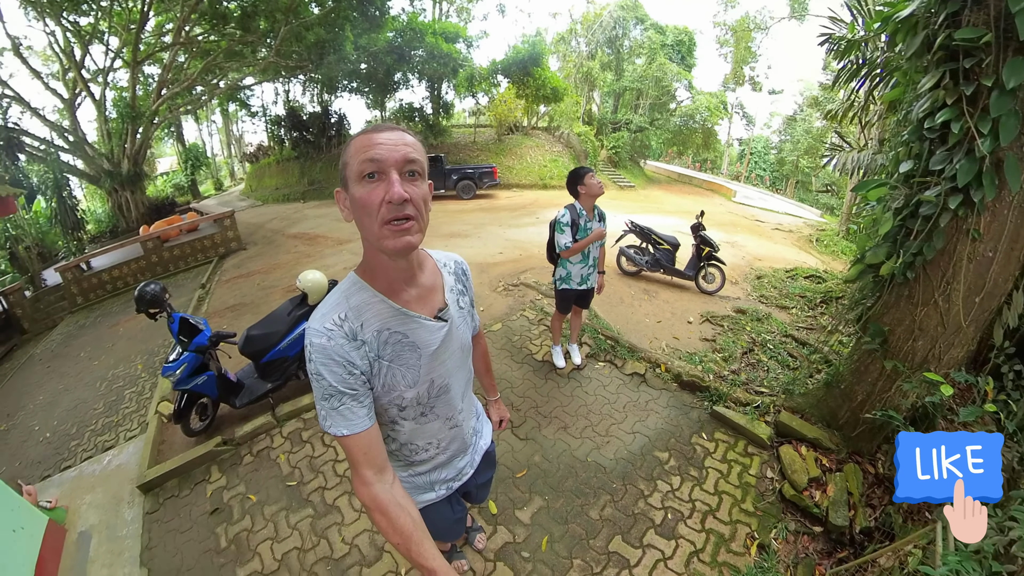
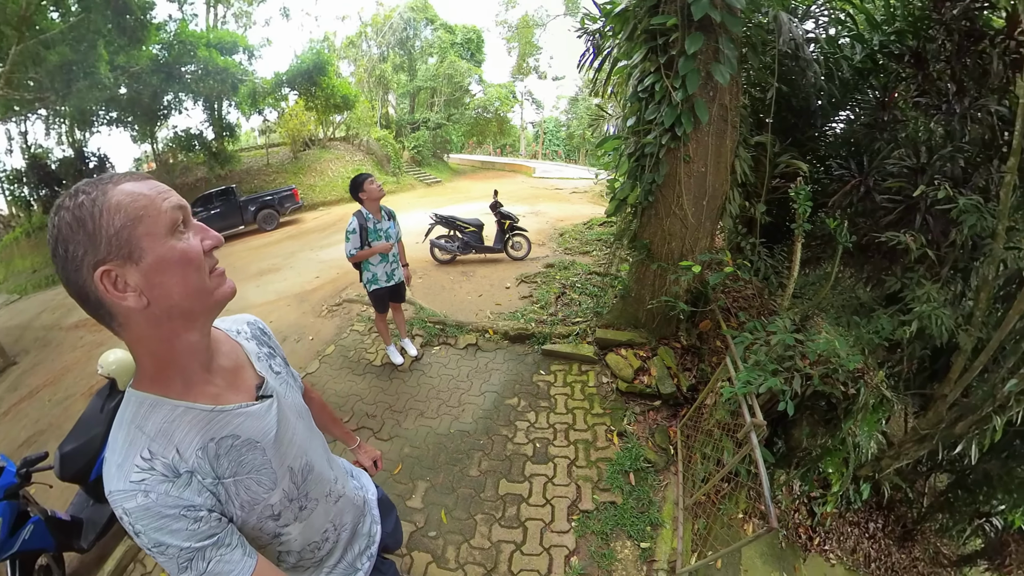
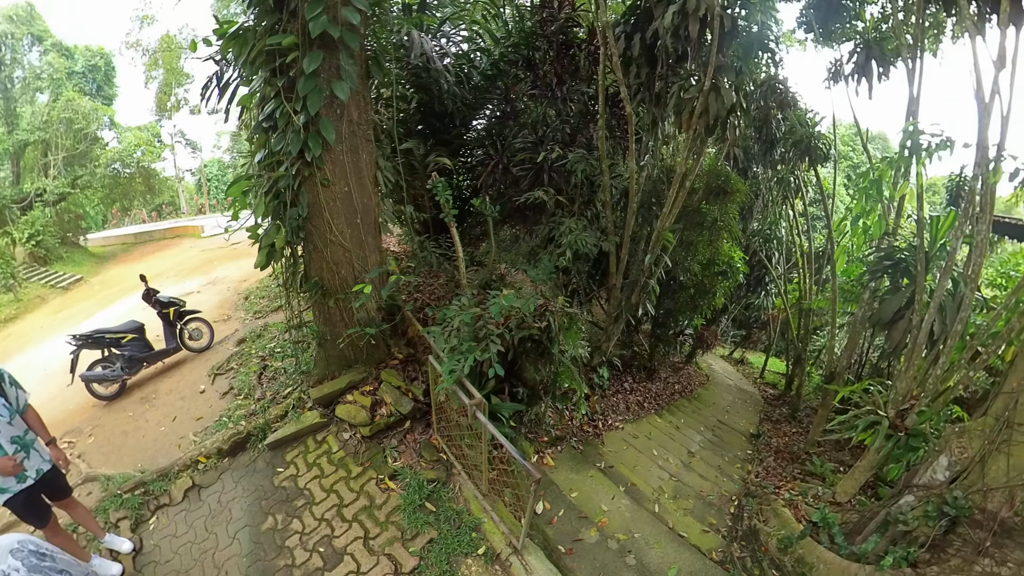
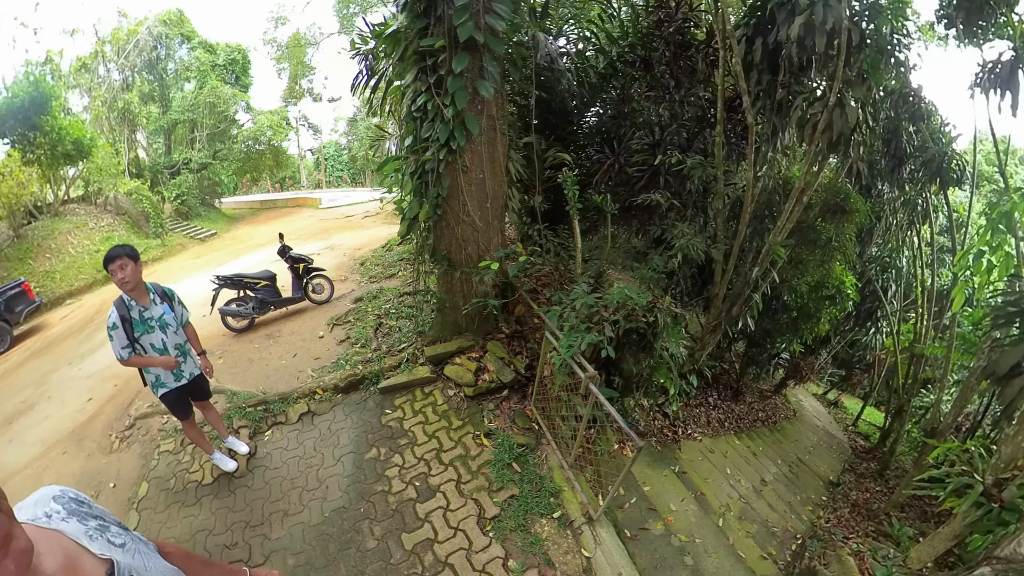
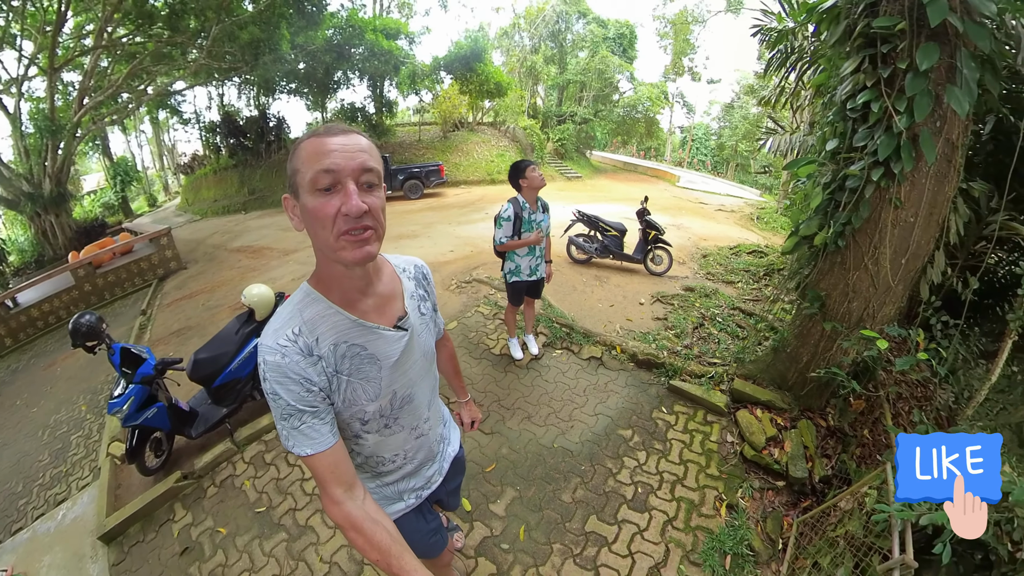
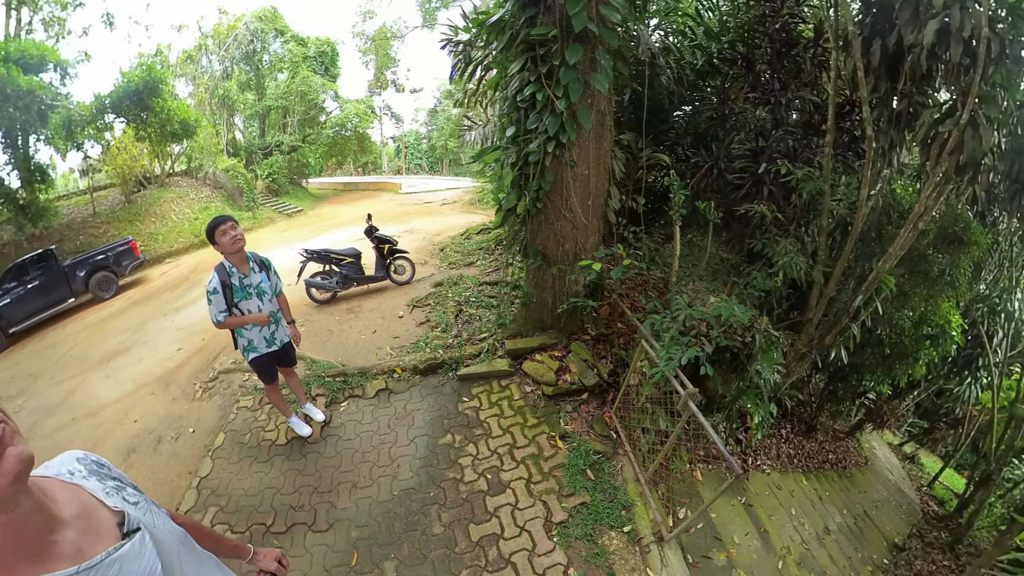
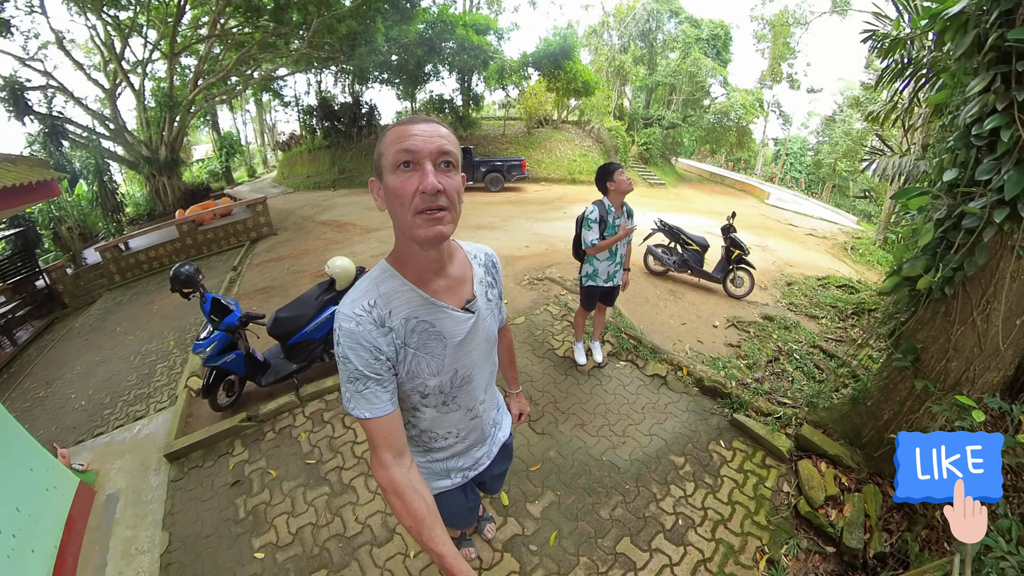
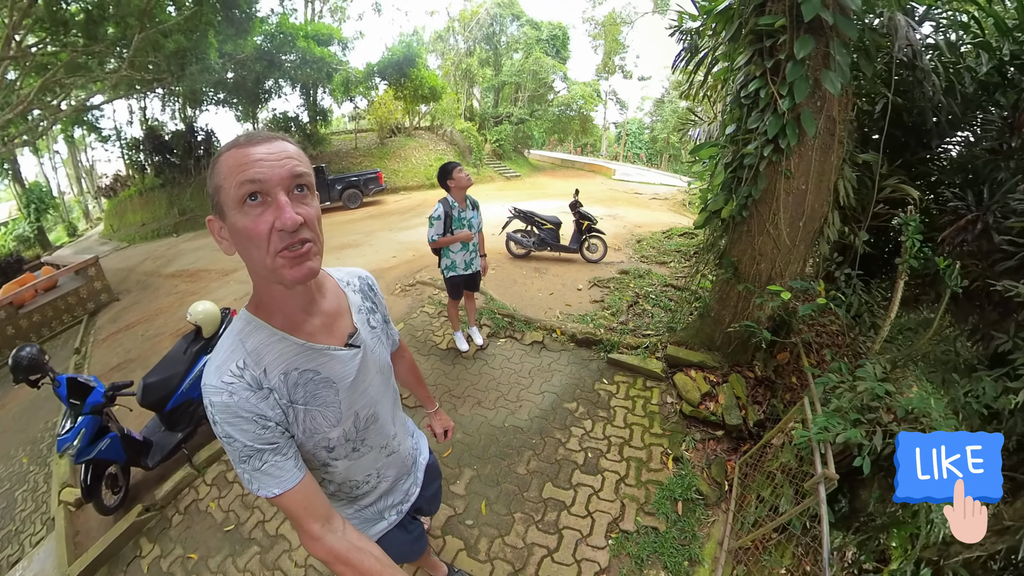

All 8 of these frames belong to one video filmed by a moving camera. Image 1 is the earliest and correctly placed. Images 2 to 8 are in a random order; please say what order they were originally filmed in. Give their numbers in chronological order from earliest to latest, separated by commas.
7, 5, 8, 2, 6, 4, 3
